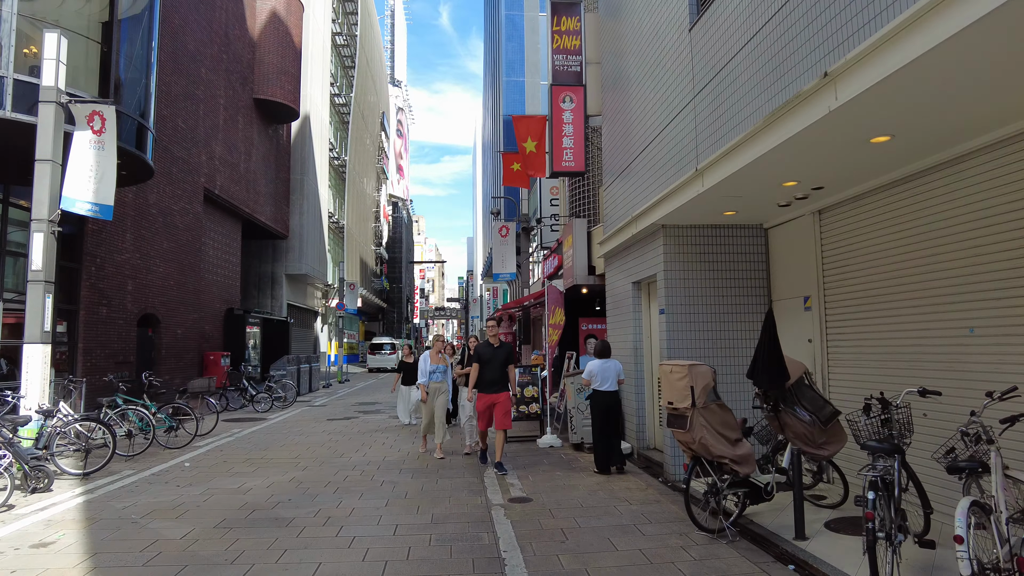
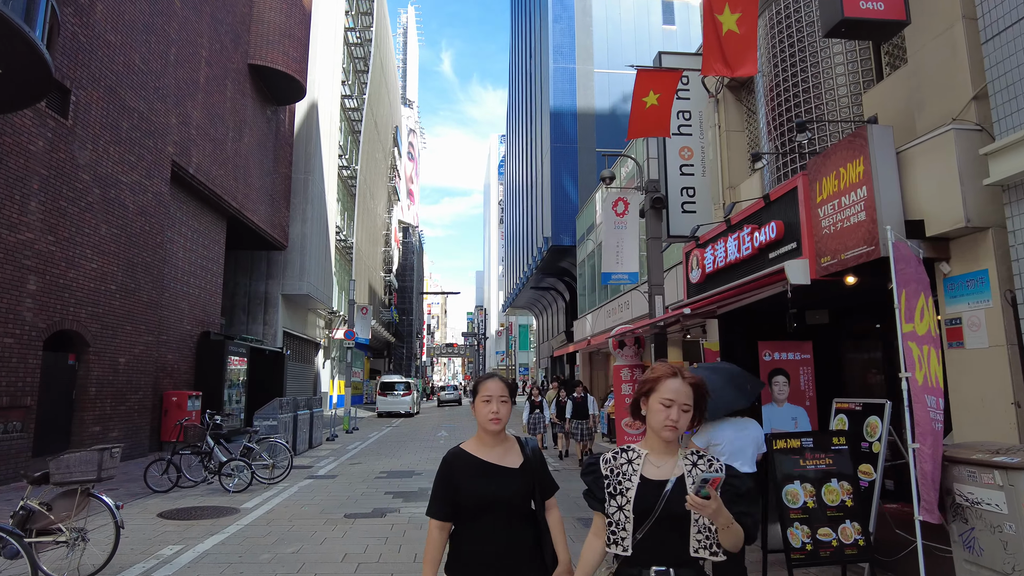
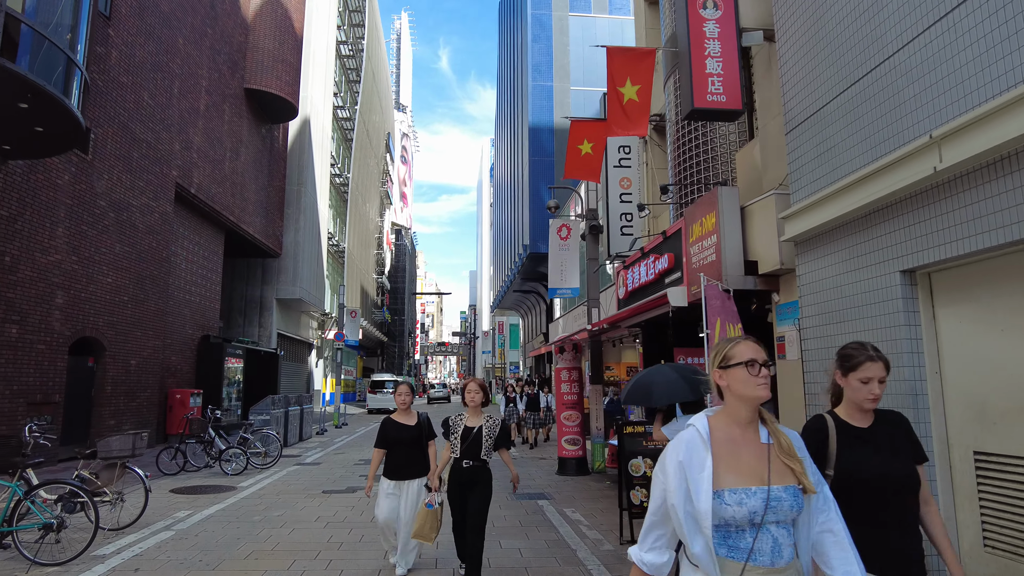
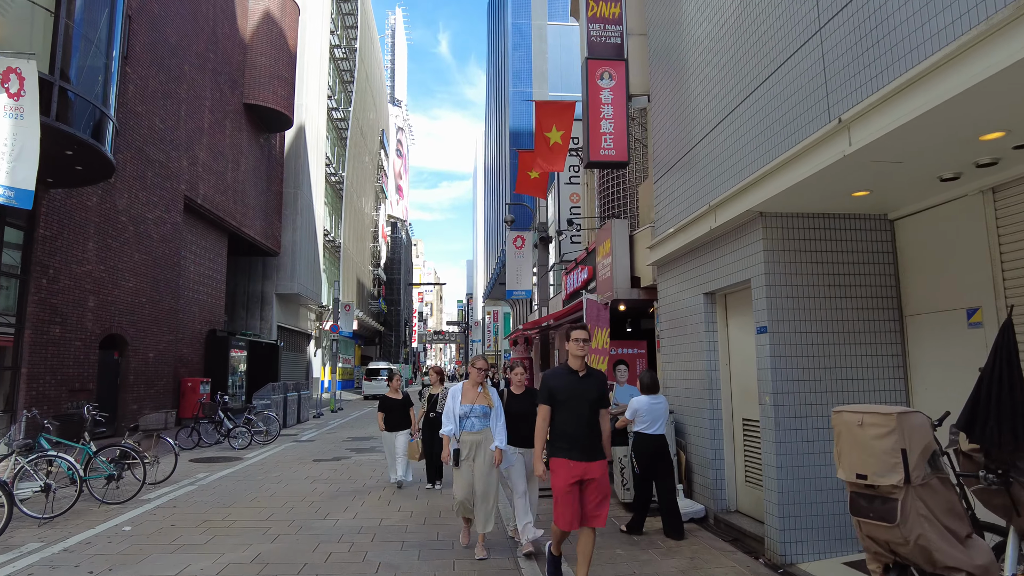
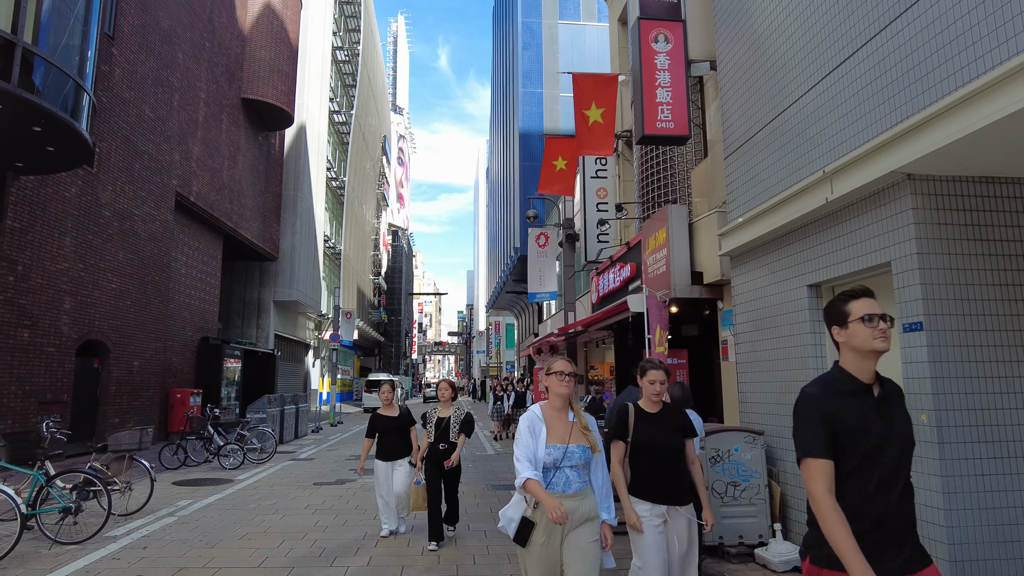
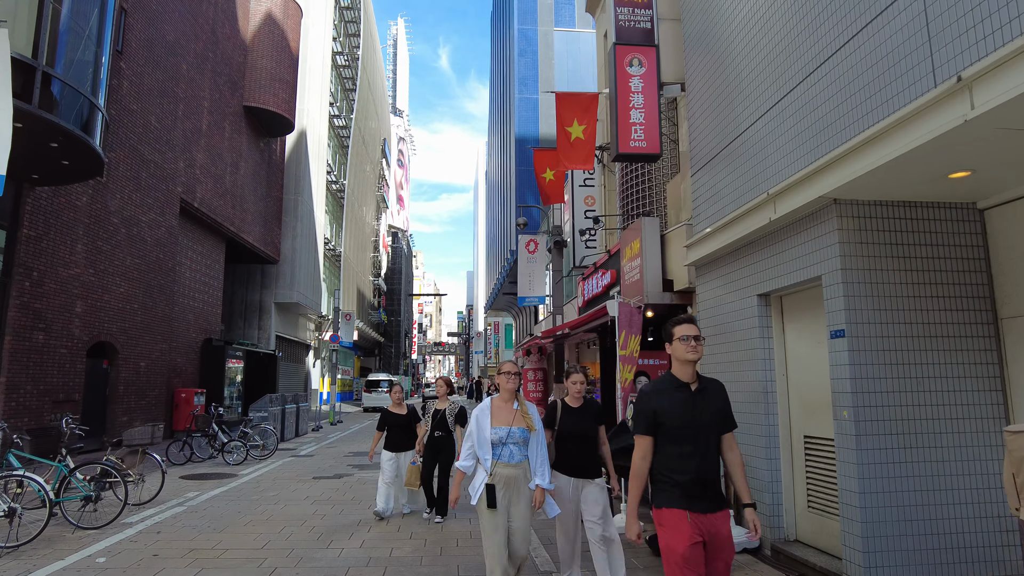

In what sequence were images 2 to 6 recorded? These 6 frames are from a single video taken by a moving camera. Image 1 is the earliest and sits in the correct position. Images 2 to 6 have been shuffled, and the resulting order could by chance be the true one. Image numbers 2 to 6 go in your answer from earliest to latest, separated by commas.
4, 6, 5, 3, 2
